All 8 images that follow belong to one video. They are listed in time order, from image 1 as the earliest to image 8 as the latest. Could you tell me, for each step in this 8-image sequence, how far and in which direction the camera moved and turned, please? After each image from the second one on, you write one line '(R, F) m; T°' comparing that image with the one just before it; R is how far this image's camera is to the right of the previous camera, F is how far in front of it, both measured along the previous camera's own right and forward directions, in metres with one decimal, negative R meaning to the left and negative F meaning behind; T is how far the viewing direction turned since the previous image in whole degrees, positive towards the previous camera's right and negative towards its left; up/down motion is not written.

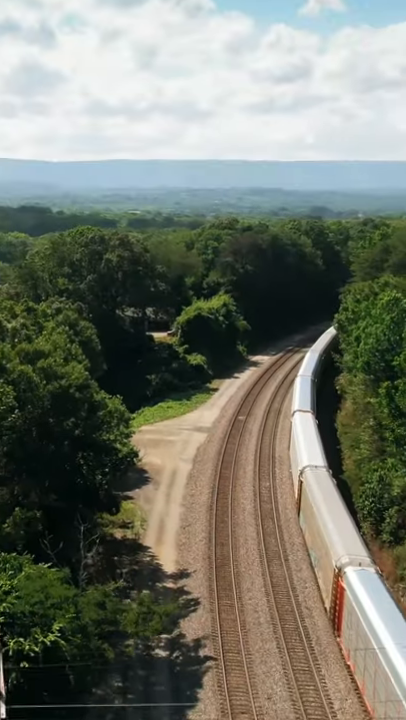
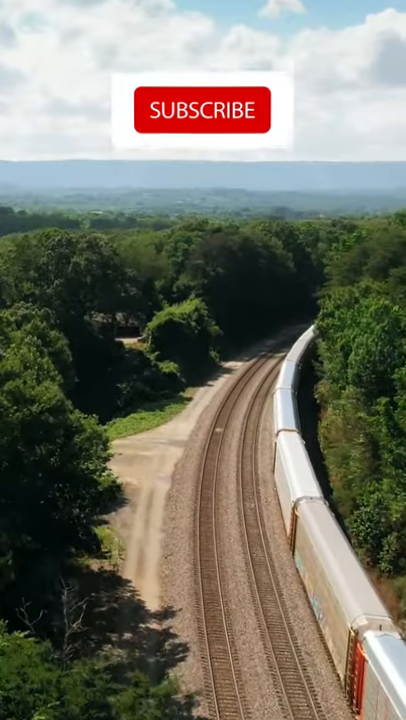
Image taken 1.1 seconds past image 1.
(-0.6, +2.6) m; +2°
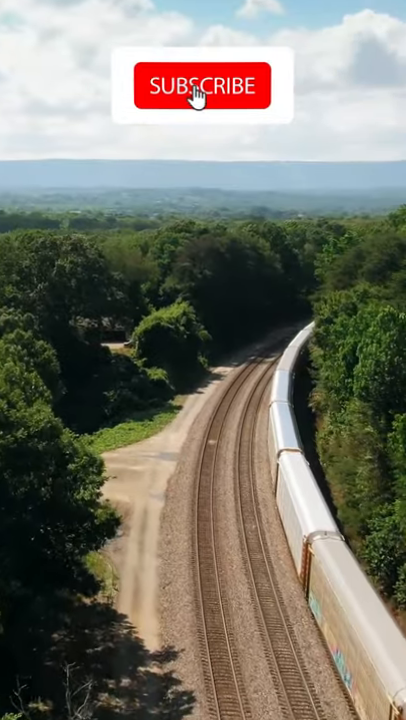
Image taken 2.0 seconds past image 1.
(-0.6, +2.4) m; +1°
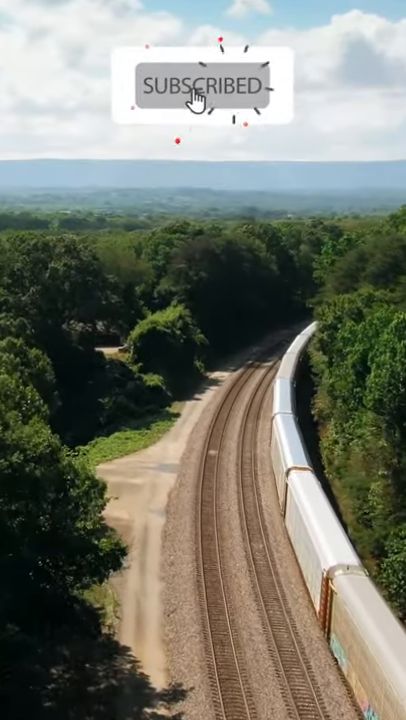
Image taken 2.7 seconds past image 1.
(-0.5, +1.9) m; +1°
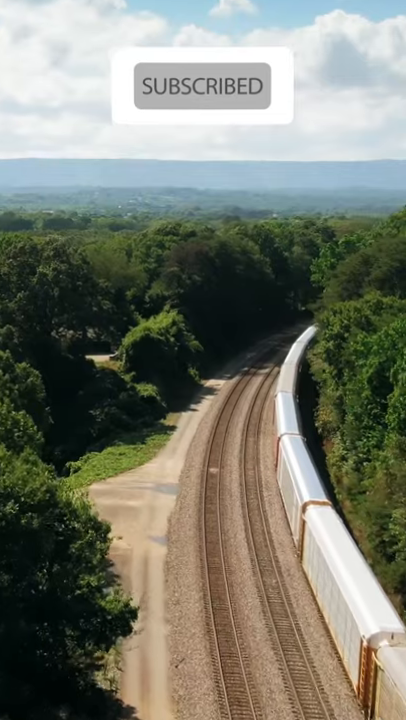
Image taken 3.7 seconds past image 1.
(-0.7, +2.9) m; +1°
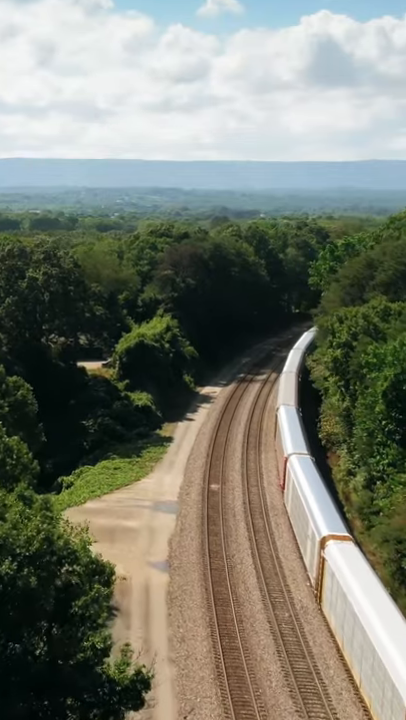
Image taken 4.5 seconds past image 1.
(-0.6, +2.3) m; +1°
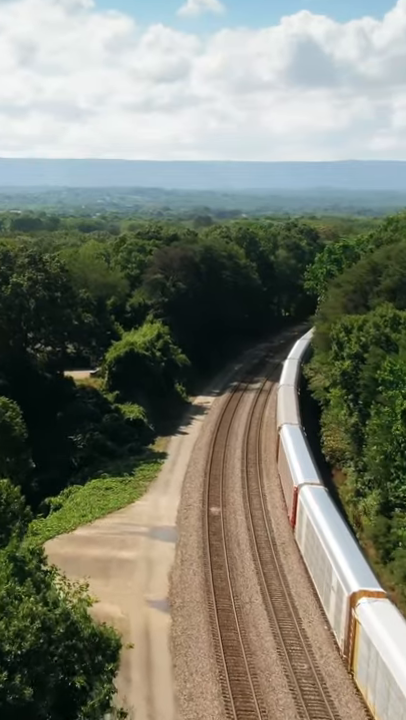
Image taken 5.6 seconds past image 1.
(-0.7, +3.0) m; +1°
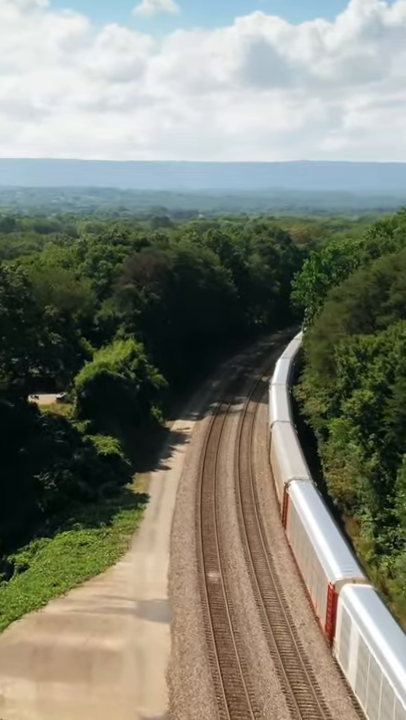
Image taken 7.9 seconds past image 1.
(-1.3, +6.5) m; +3°
